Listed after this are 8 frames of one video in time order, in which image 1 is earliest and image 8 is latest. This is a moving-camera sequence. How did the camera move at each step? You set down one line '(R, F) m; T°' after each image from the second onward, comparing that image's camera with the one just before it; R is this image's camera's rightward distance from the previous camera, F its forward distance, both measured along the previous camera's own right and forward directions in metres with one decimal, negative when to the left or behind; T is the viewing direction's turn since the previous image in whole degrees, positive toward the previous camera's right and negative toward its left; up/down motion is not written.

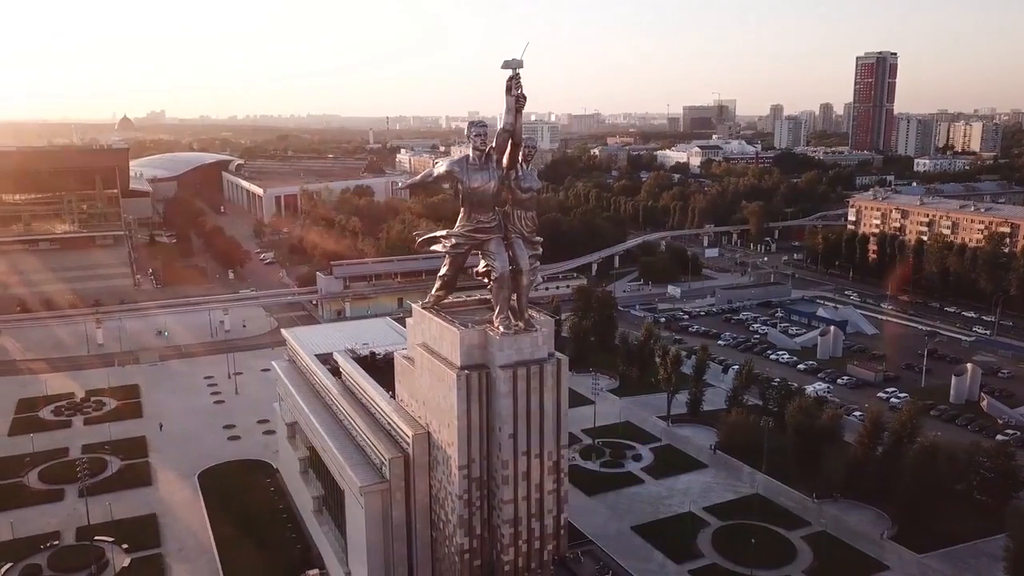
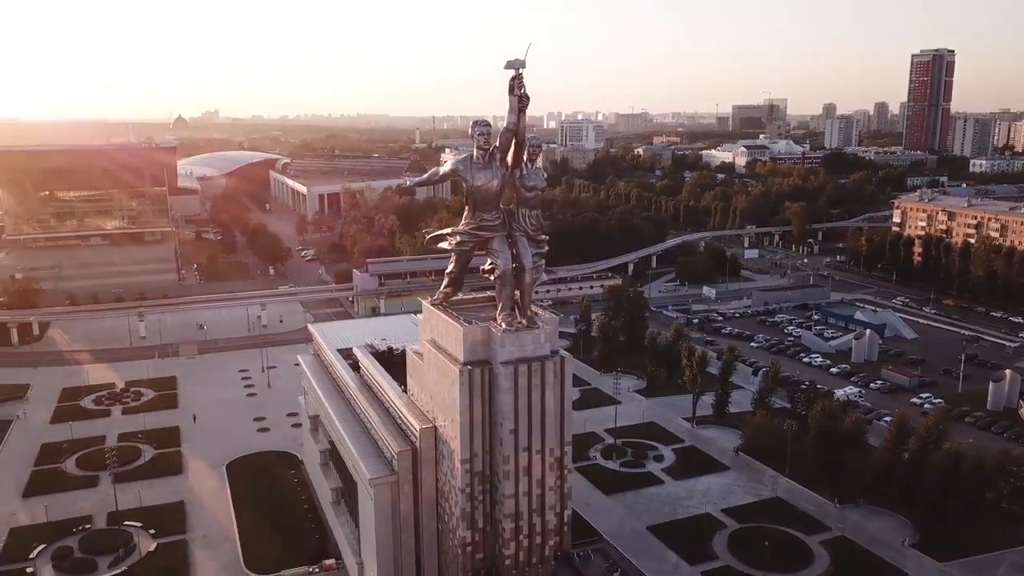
(+0.7, -0.1) m; -3°
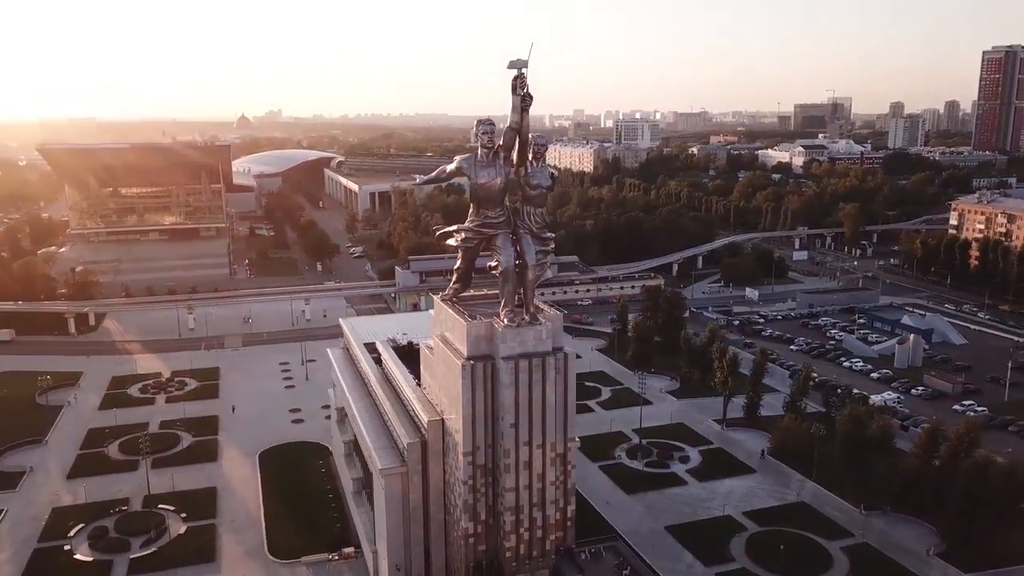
(+0.8, -0.2) m; -4°
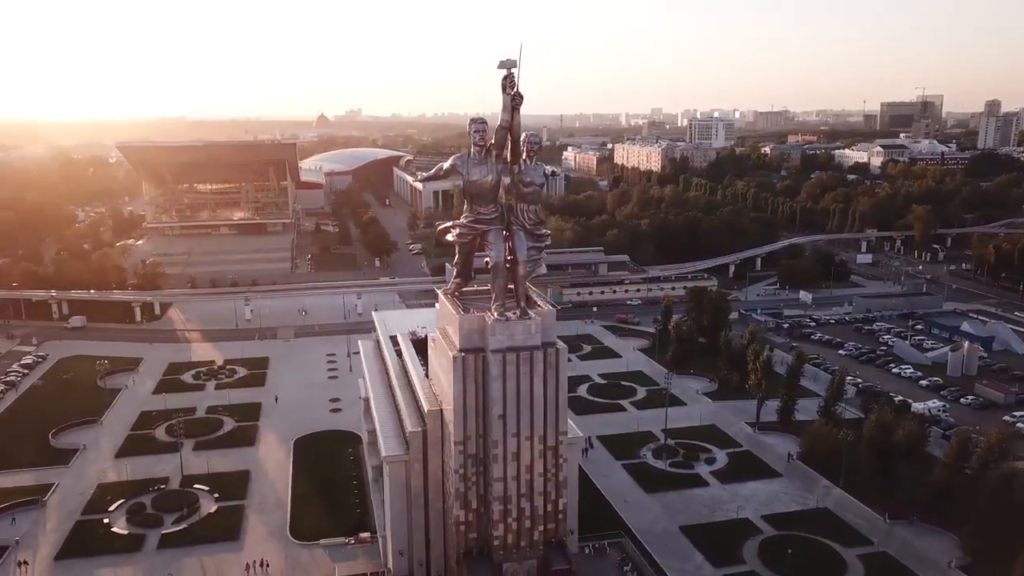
(+1.4, -0.2) m; -5°
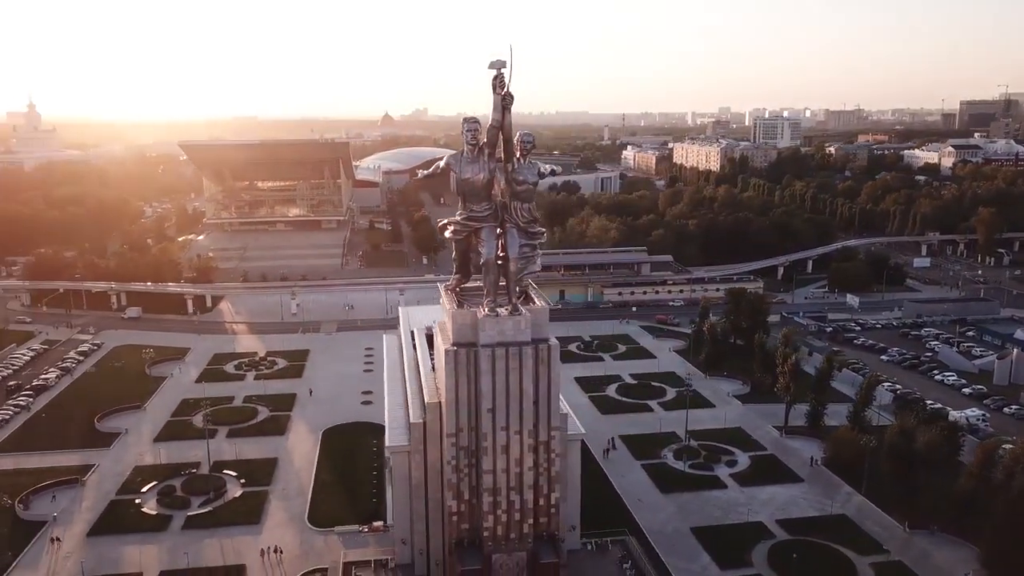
(+1.2, -0.2) m; -4°
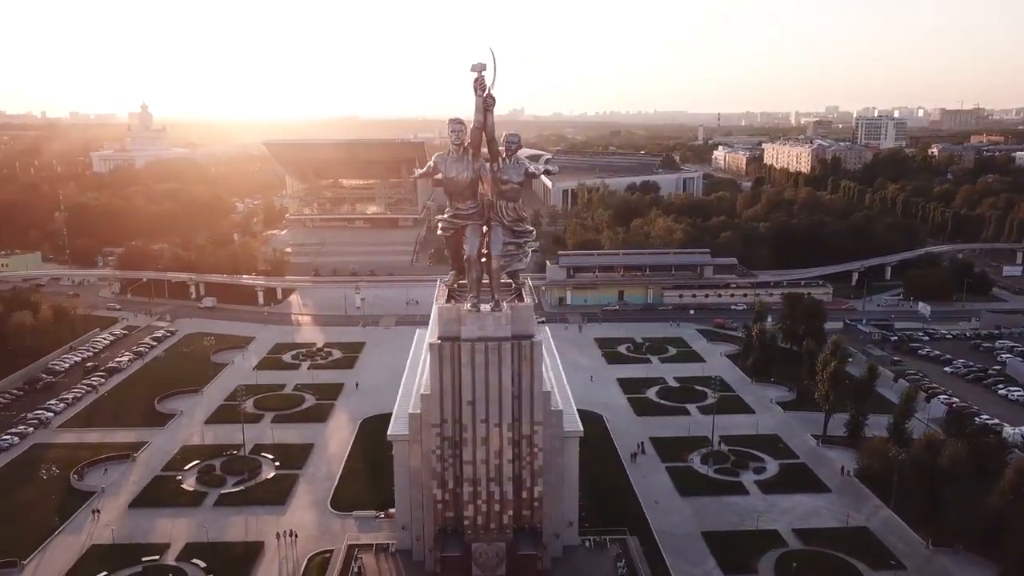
(+1.9, -0.2) m; -6°
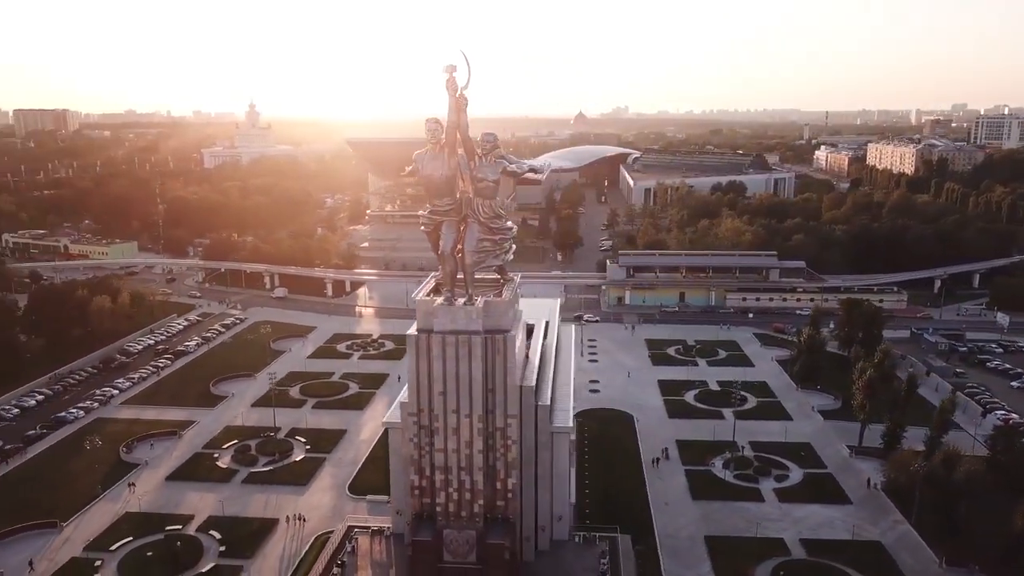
(+2.3, -0.2) m; -7°
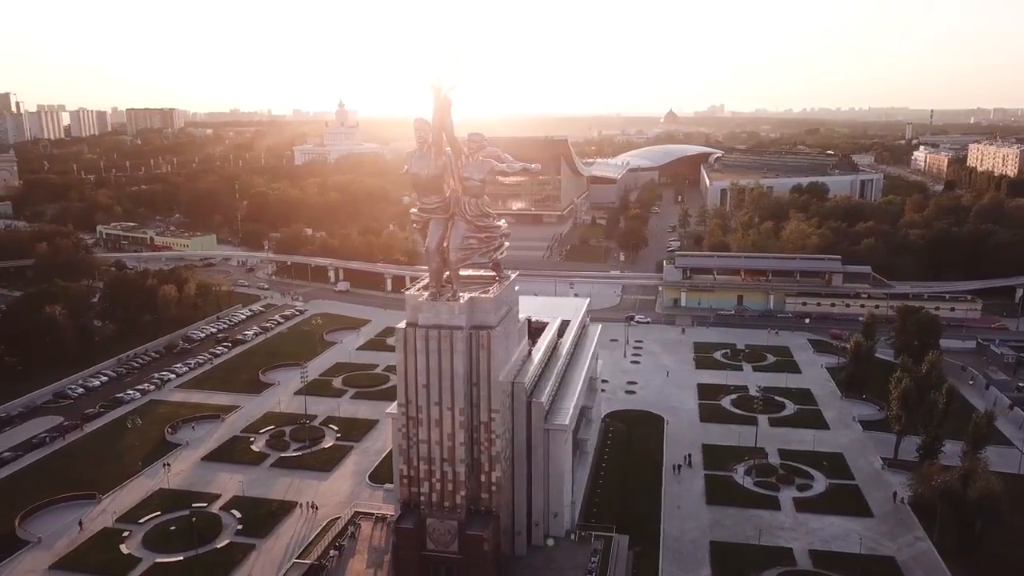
(+1.9, -0.2) m; -6°
